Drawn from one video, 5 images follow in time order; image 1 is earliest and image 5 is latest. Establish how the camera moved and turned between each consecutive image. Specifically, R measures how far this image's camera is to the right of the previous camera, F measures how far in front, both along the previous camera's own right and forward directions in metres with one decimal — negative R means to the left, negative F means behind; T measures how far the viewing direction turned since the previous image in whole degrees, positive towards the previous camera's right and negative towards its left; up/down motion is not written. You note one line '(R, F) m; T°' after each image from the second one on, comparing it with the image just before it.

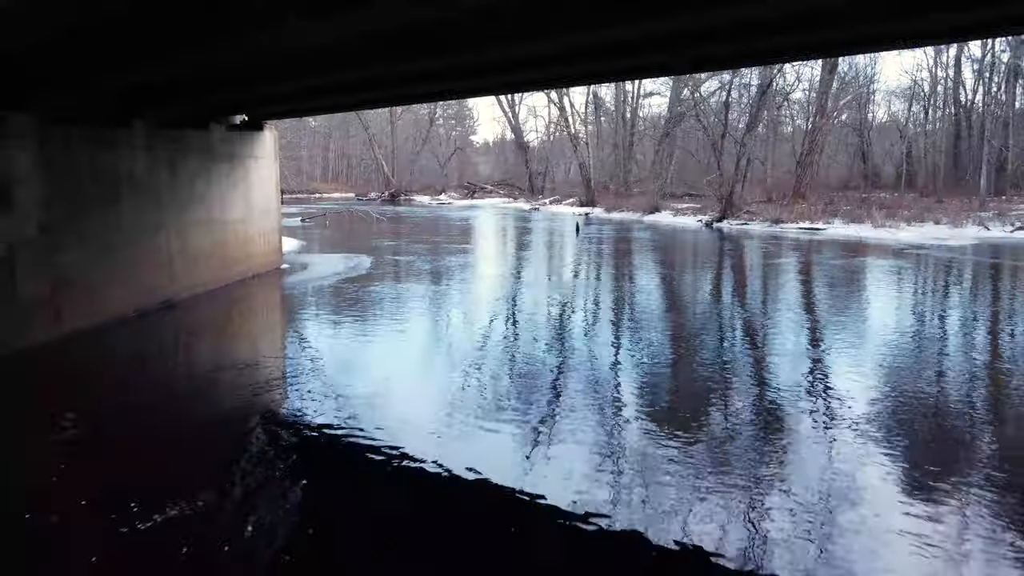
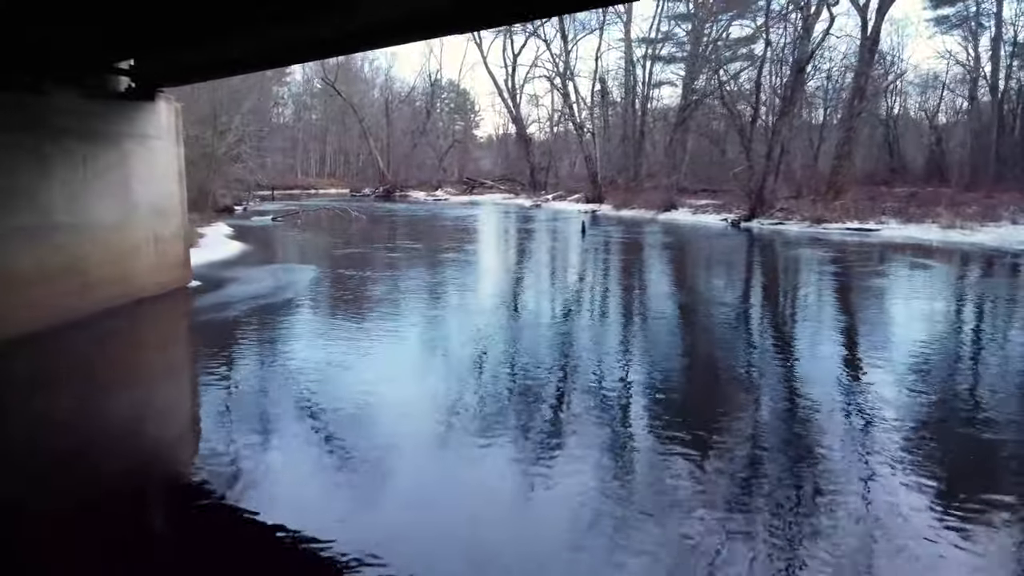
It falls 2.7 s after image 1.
(+0.1, +1.5) m; 0°
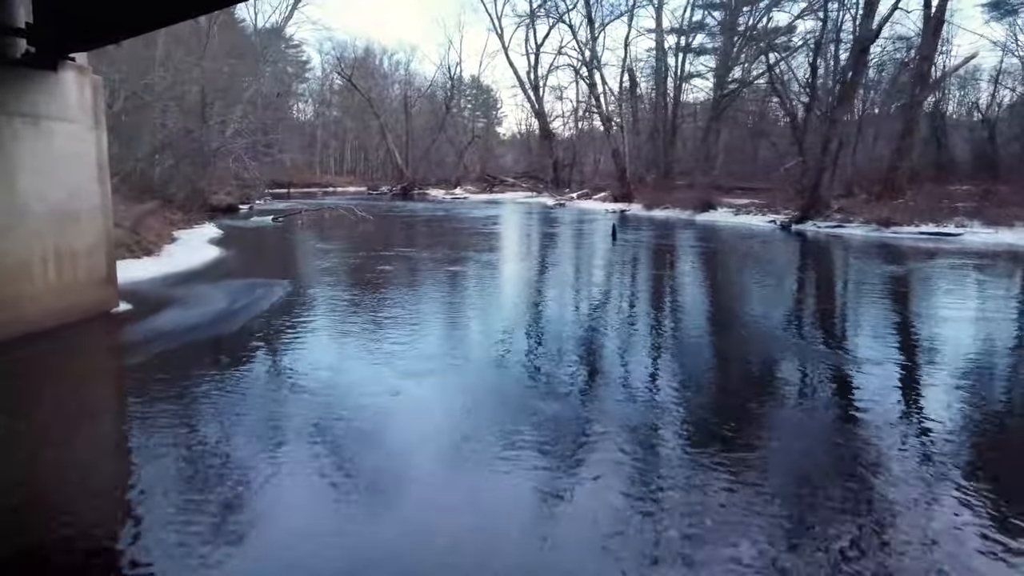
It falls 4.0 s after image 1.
(0.0, +1.0) m; -2°
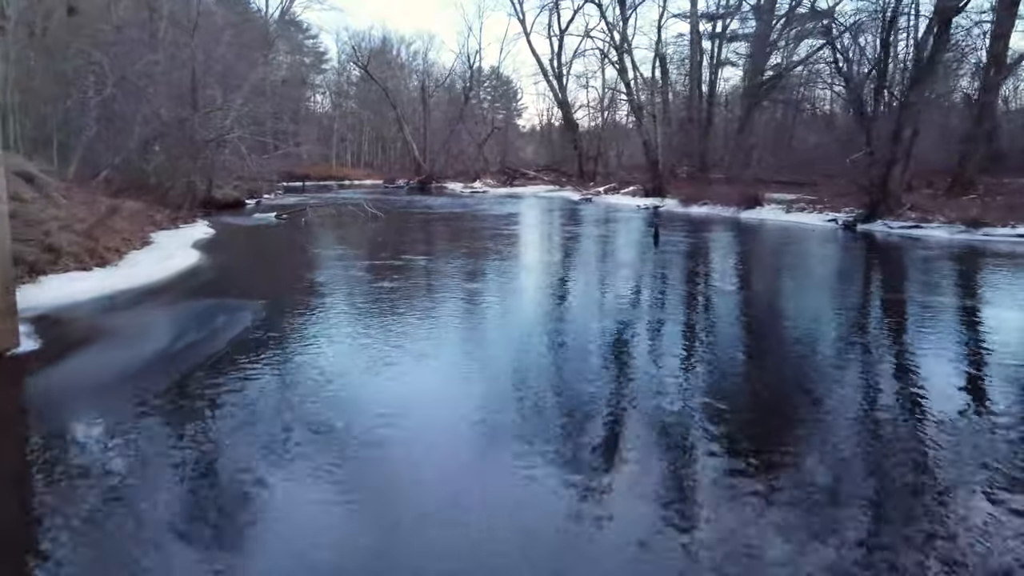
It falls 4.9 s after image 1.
(-0.1, +0.9) m; -1°
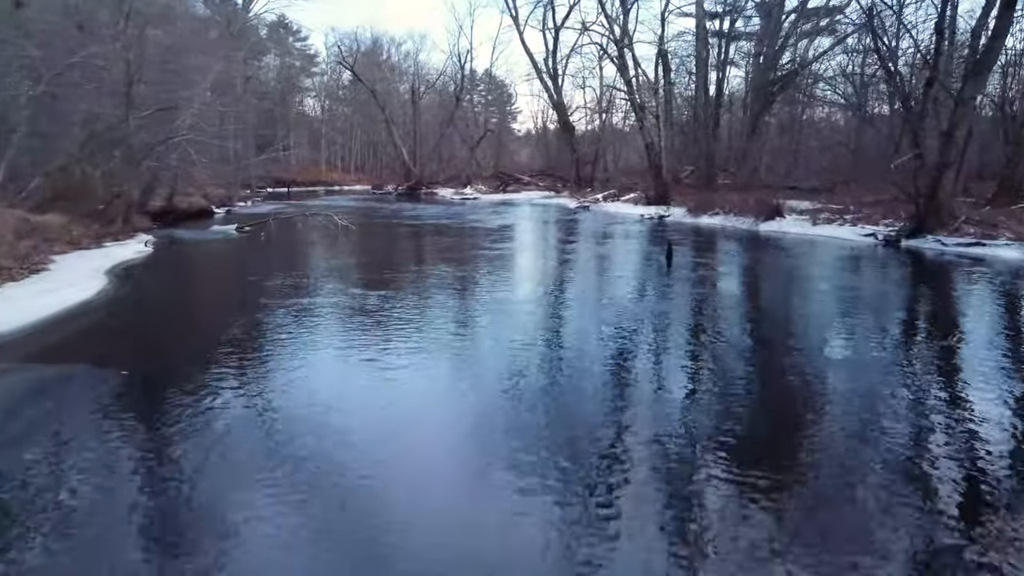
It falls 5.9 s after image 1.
(+0.1, +1.0) m; 0°
